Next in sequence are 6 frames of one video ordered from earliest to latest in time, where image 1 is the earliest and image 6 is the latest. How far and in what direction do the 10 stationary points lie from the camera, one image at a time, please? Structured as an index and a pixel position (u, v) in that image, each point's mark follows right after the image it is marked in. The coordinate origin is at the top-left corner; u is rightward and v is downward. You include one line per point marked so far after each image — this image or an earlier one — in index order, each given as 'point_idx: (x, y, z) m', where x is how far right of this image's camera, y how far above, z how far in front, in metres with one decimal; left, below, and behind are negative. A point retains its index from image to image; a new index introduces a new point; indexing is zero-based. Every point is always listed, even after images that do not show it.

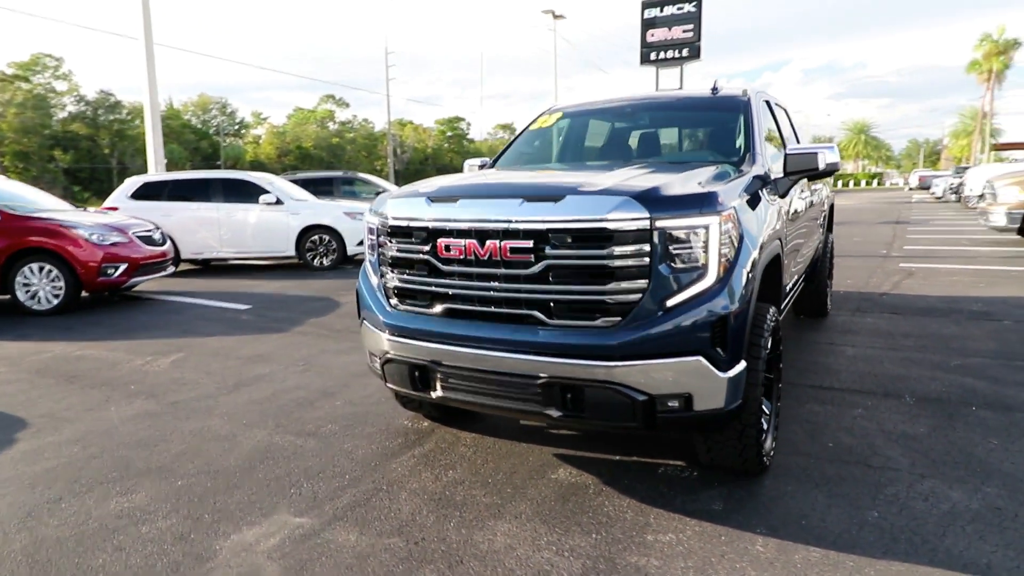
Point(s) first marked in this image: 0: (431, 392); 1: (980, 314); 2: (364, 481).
0: (-0.4, -0.5, +3.5) m
1: (+4.8, -0.3, +7.0) m
2: (-0.8, -1.1, +3.7) m
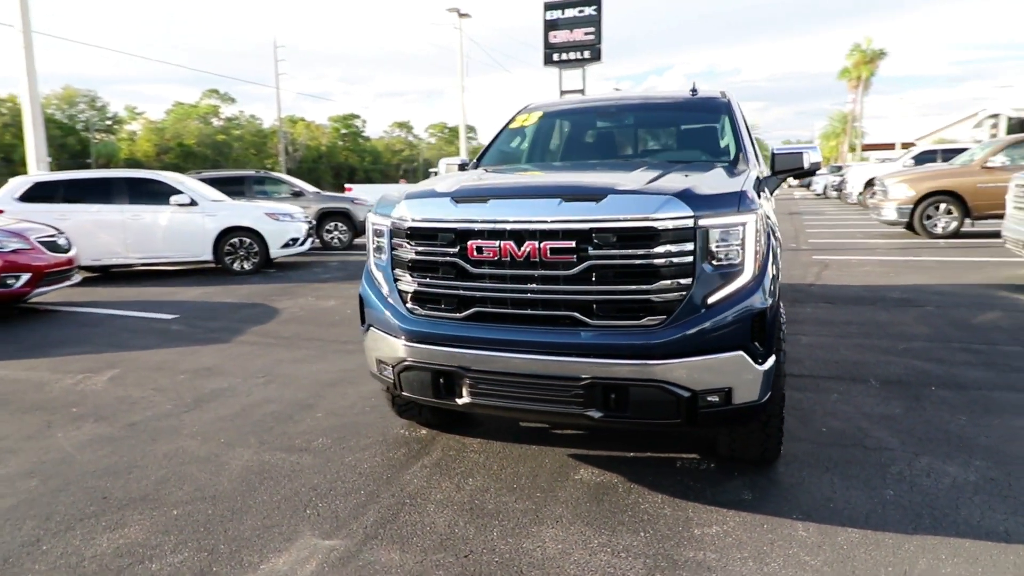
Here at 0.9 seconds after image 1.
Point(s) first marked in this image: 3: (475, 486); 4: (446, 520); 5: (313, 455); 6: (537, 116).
0: (-0.3, -0.6, +3.4) m
1: (+4.4, -0.2, +7.6) m
2: (-0.7, -1.1, +3.5) m
3: (-0.2, -1.0, +3.6) m
4: (-0.3, -1.1, +3.2) m
5: (-1.2, -1.0, +4.0) m
6: (+0.2, +1.3, +5.2) m
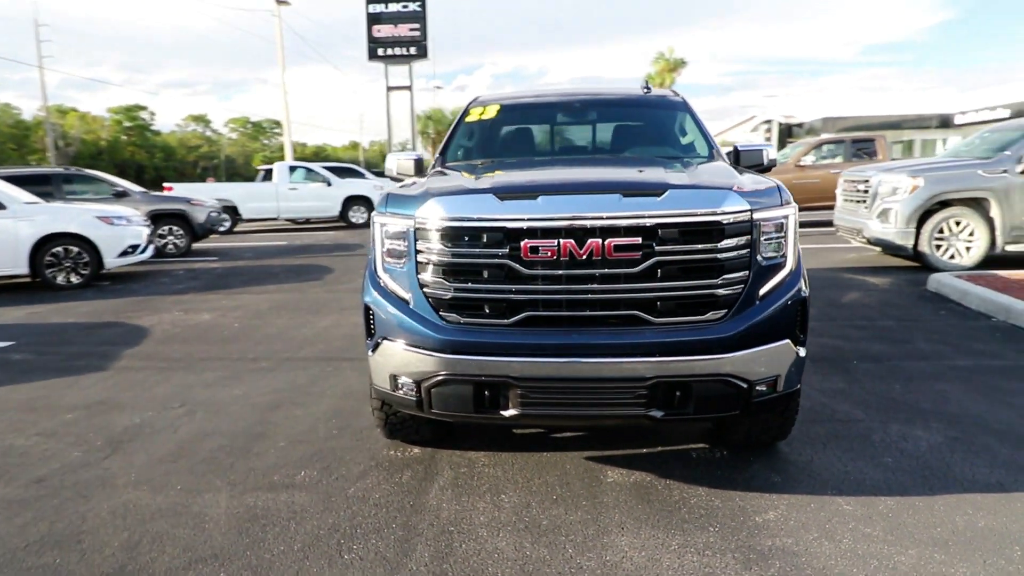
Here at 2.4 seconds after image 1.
0: (0.0, -0.6, +3.2) m
1: (+3.3, 0.0, +8.4) m
2: (-0.4, -1.1, +3.2) m
3: (0.0, -1.1, +3.3) m
4: (0.0, -1.1, +3.0) m
5: (-1.1, -1.1, +3.5) m
6: (-0.1, +1.3, +5.0) m
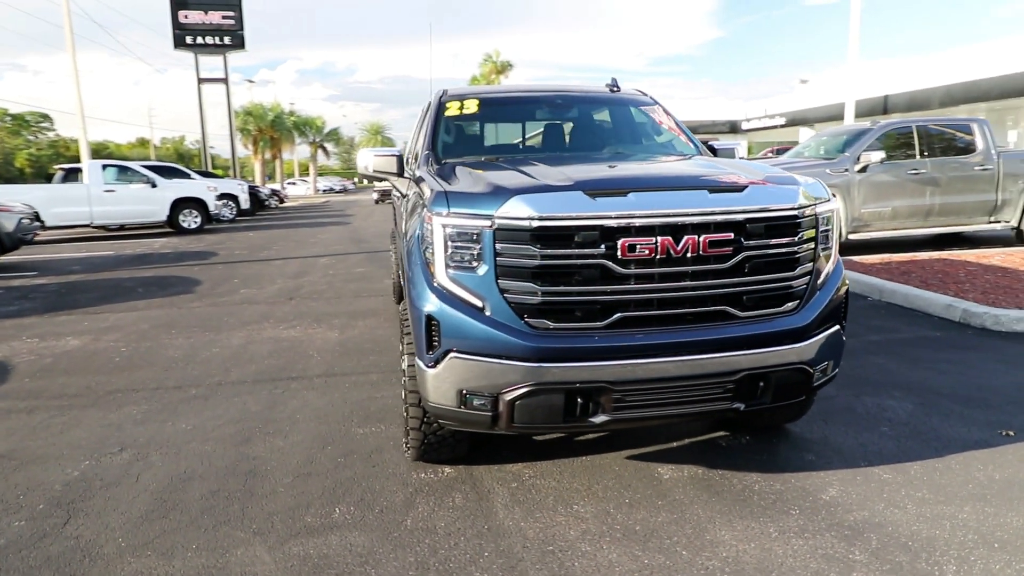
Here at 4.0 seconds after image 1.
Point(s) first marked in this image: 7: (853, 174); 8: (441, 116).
0: (+0.4, -0.6, +3.0) m
1: (+2.2, +0.1, +9.0) m
2: (0.0, -1.1, +2.9) m
3: (+0.4, -1.1, +3.2) m
4: (+0.5, -1.1, +2.9) m
5: (-0.7, -1.1, +3.1) m
6: (-0.3, +1.3, +4.8) m
7: (+5.1, +1.7, +10.1) m
8: (-0.5, +1.2, +4.6) m
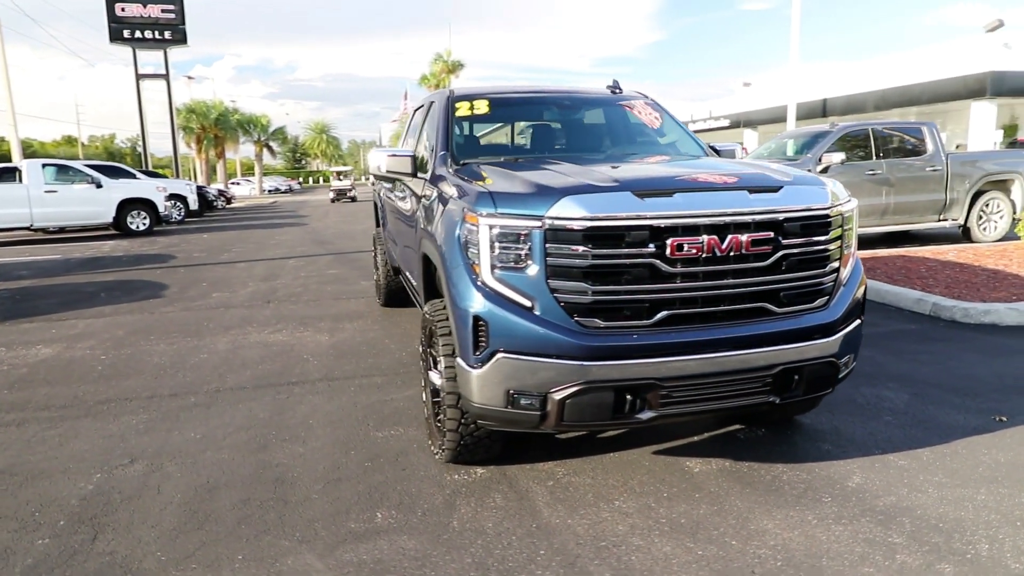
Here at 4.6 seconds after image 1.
0: (+0.6, -0.6, +3.1) m
1: (+1.9, +0.2, +9.2) m
2: (+0.3, -1.1, +3.0) m
3: (+0.6, -1.1, +3.3) m
4: (+0.7, -1.1, +2.9) m
5: (-0.5, -1.1, +3.1) m
6: (-0.2, +1.3, +4.8) m
7: (+4.7, +1.8, +10.5) m
8: (-0.4, +1.2, +4.6) m
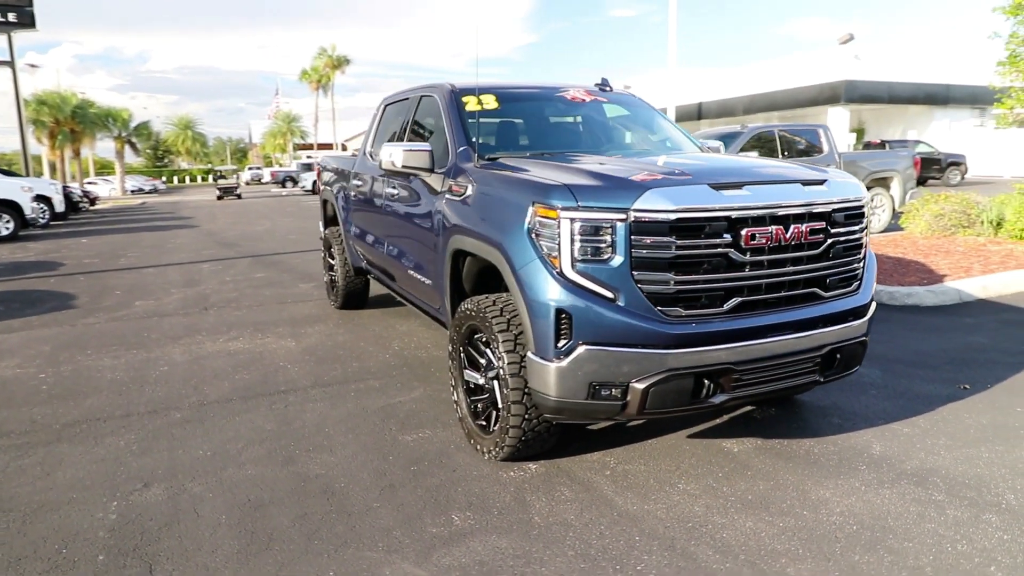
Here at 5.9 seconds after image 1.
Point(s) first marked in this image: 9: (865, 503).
0: (+0.9, -0.5, +3.2) m
1: (+1.2, +0.2, +9.5) m
2: (+0.7, -1.1, +3.0) m
3: (+1.0, -1.0, +3.4) m
4: (+1.1, -1.1, +3.1) m
5: (-0.1, -1.1, +3.0) m
6: (-0.2, +1.3, +4.7) m
7: (+3.6, +1.9, +11.3) m
8: (-0.3, +1.2, +4.5) m
9: (+1.7, -1.0, +3.2) m
